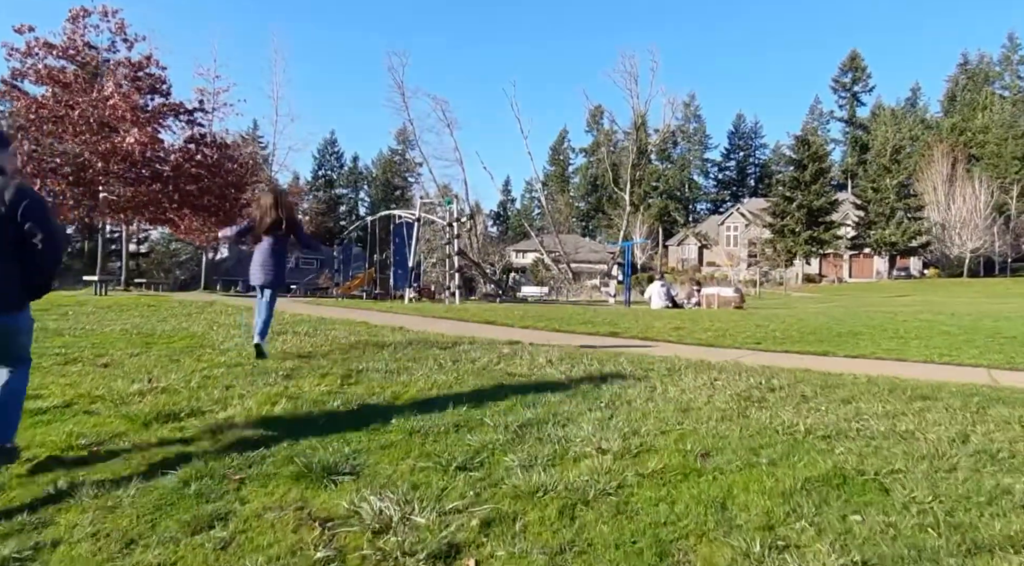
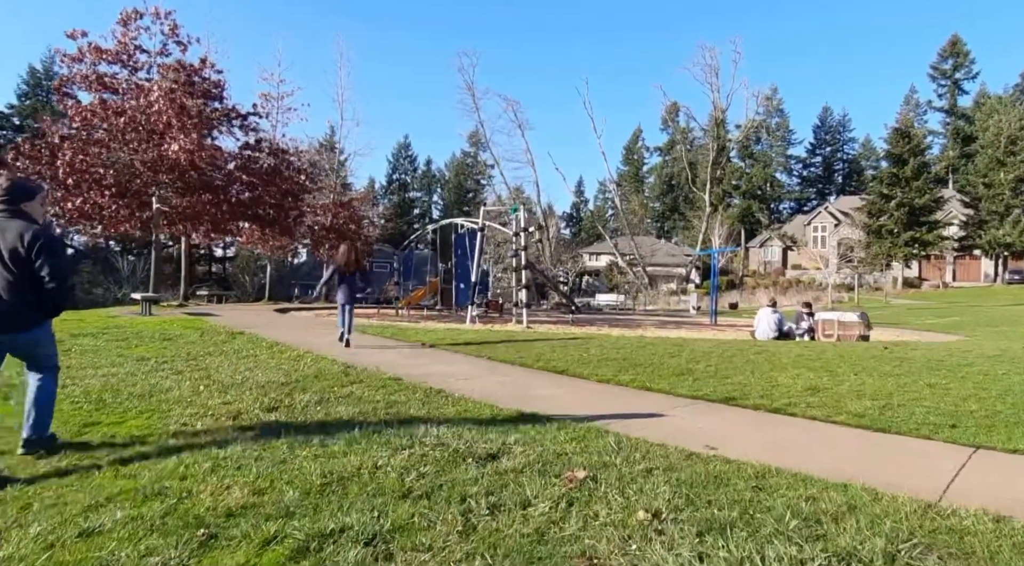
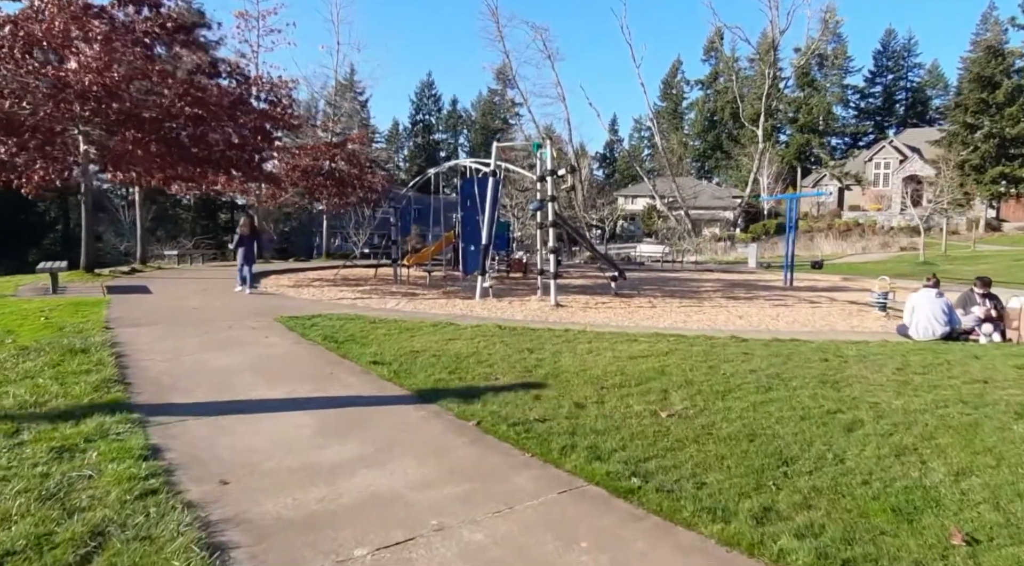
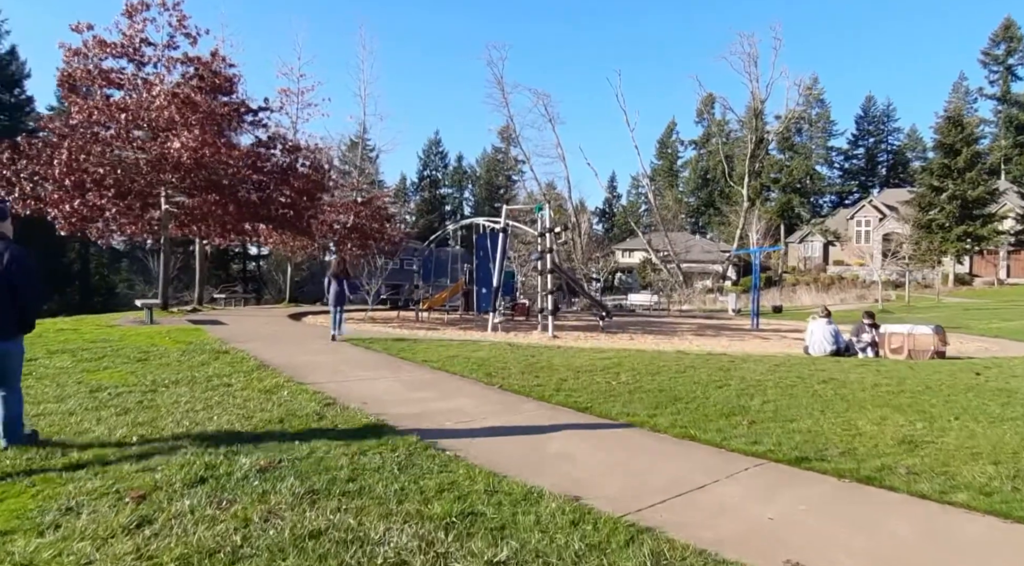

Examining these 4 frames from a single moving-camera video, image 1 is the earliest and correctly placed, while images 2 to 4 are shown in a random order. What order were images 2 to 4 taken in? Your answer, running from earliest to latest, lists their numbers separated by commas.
2, 4, 3
